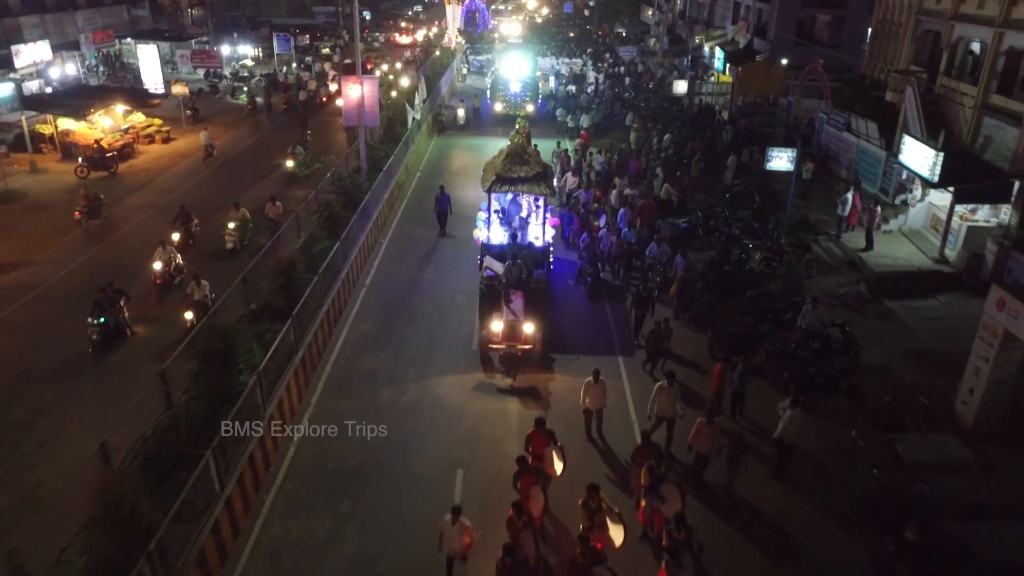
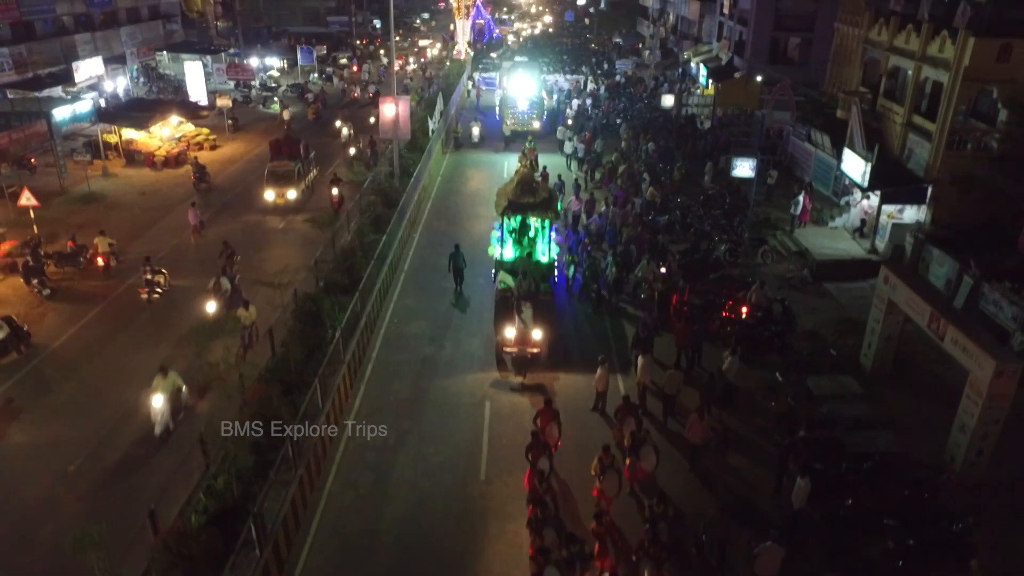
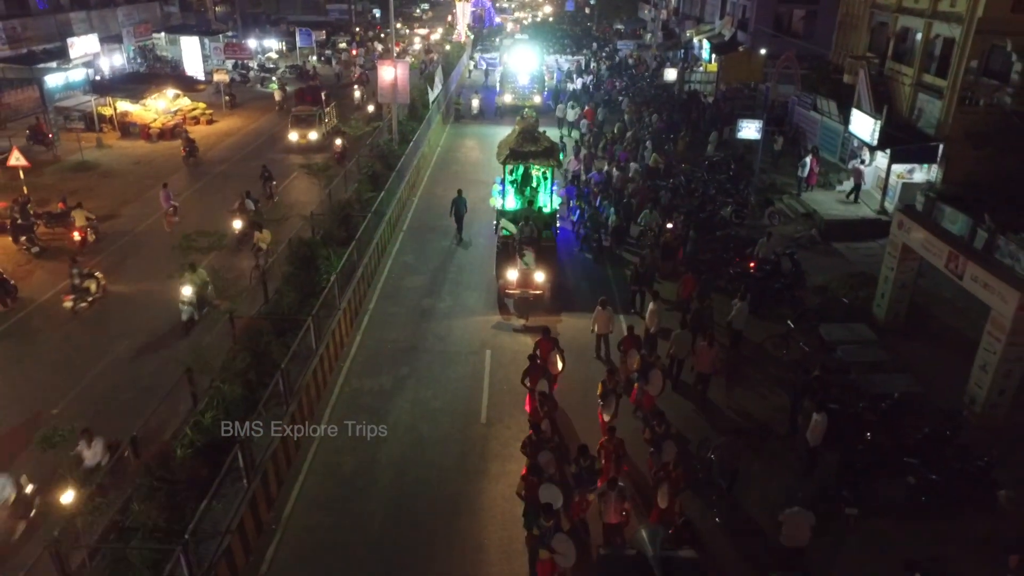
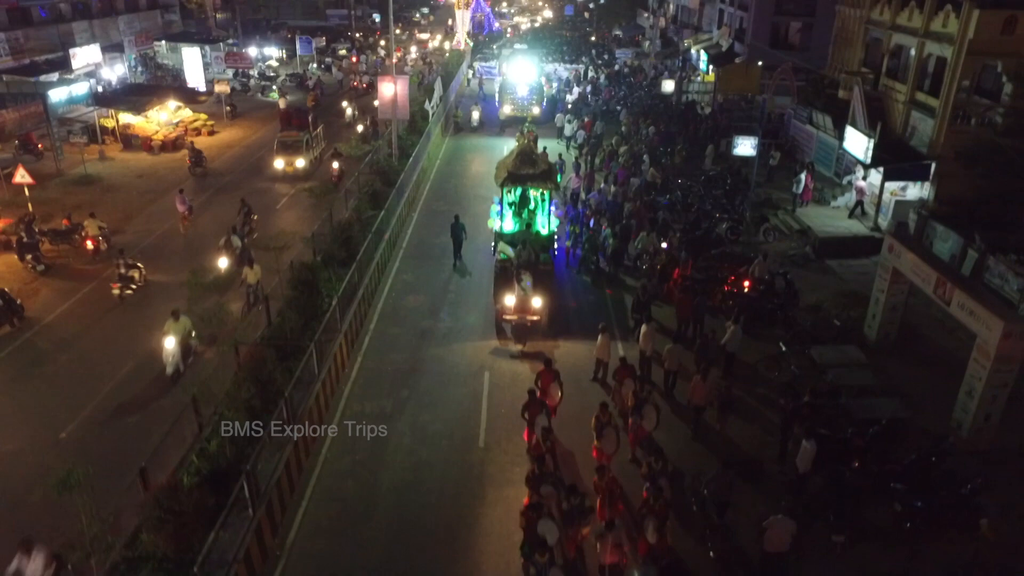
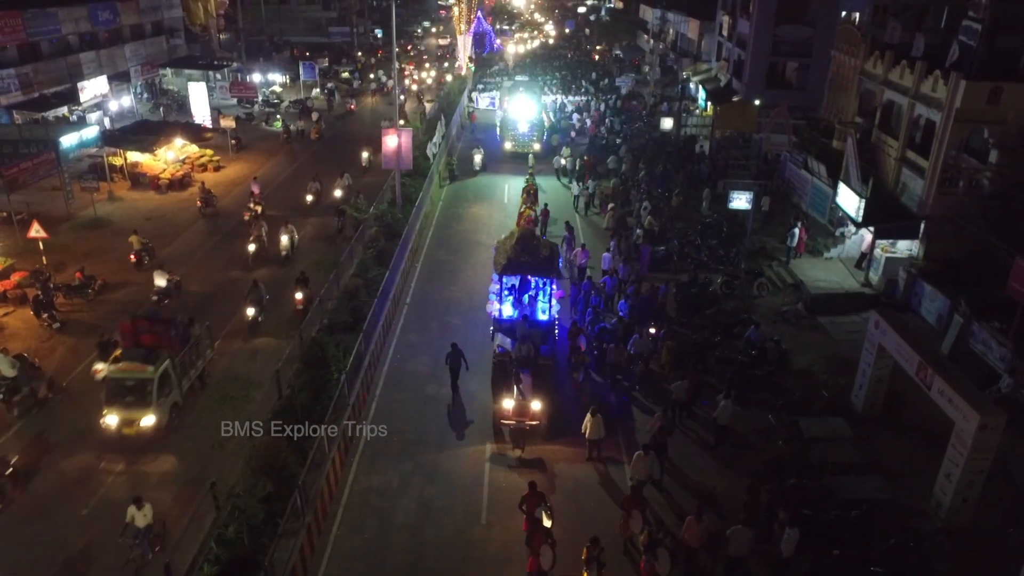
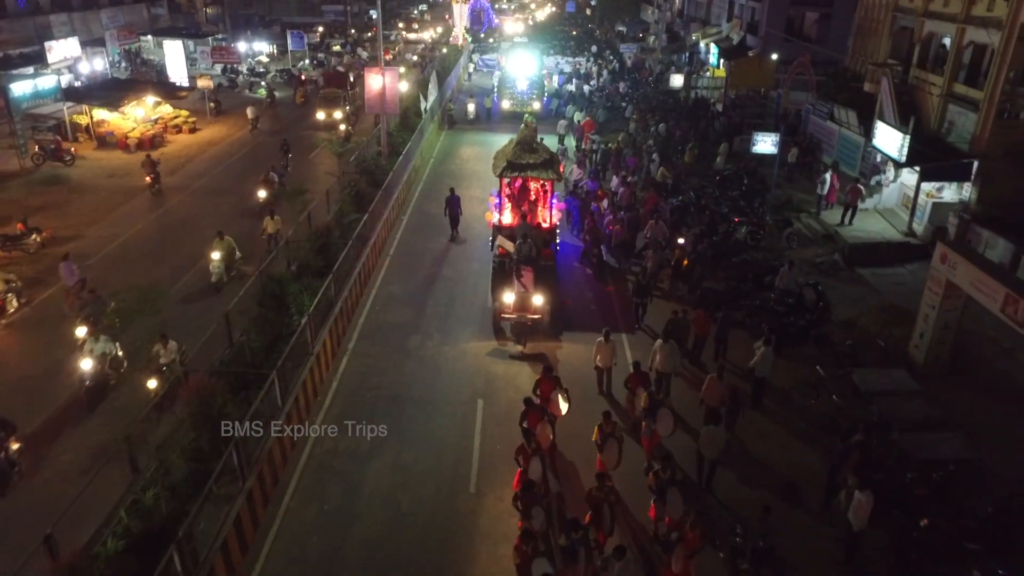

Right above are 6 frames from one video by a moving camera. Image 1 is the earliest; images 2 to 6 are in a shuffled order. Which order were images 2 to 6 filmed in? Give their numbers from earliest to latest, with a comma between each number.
6, 3, 4, 2, 5
